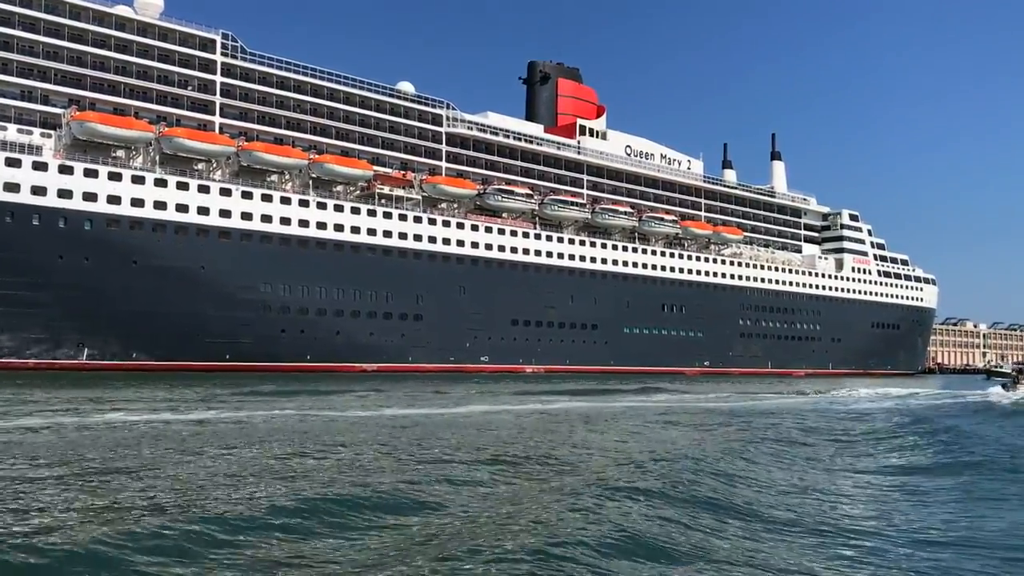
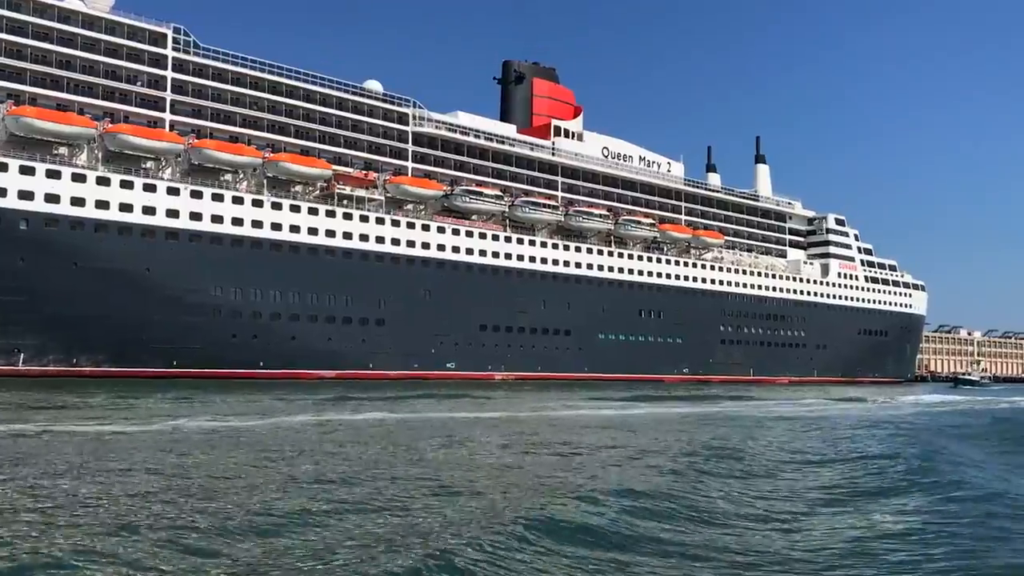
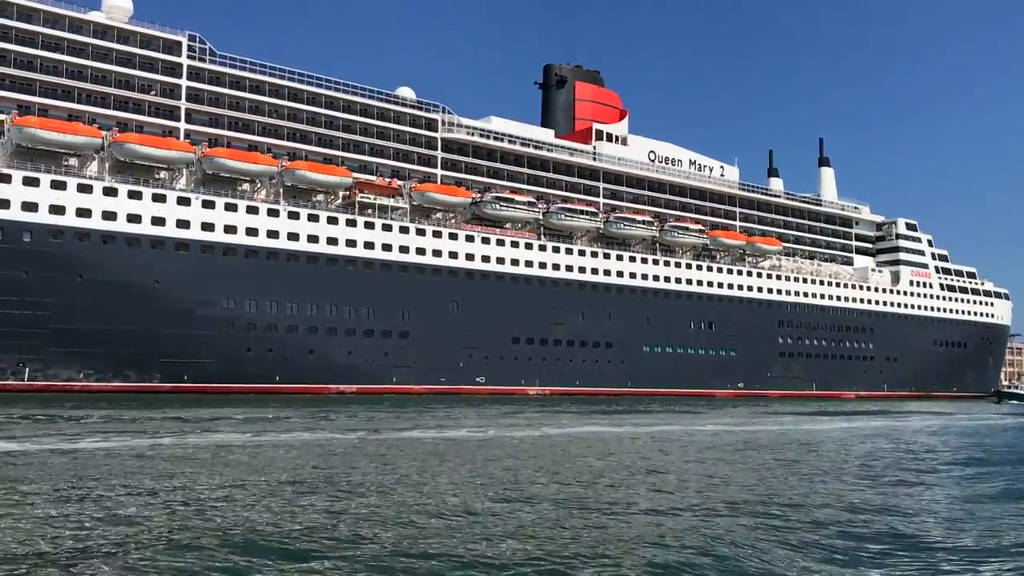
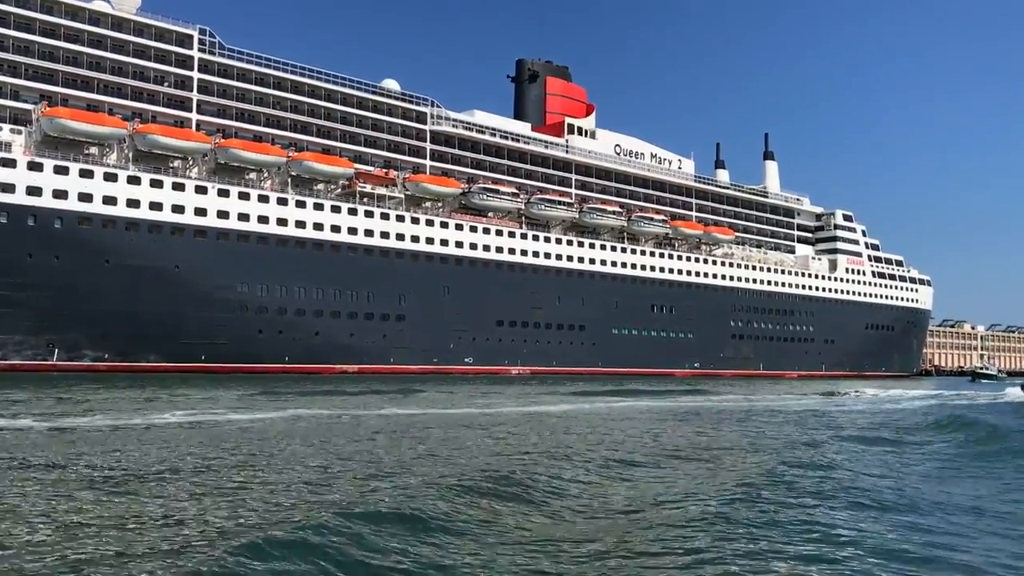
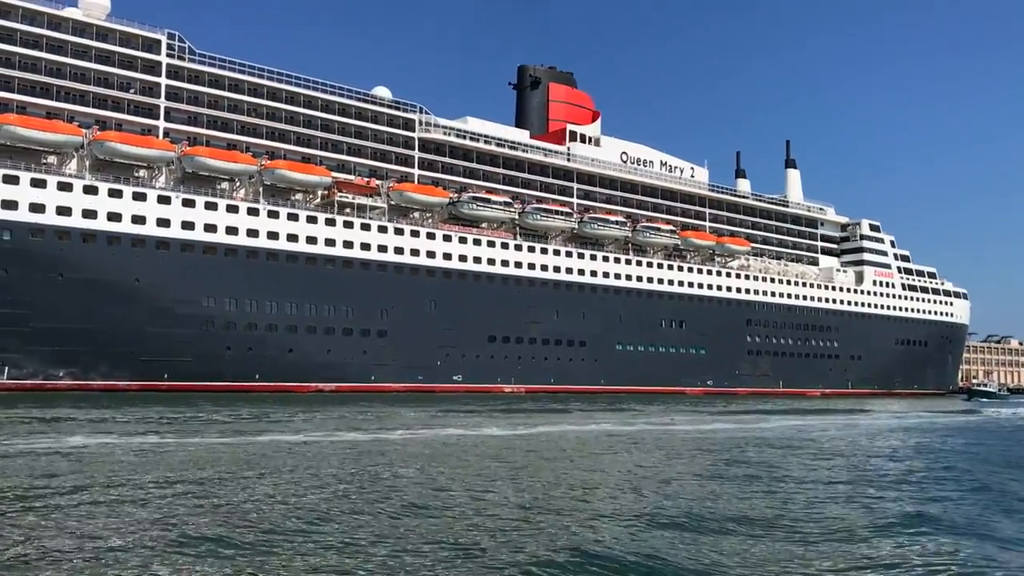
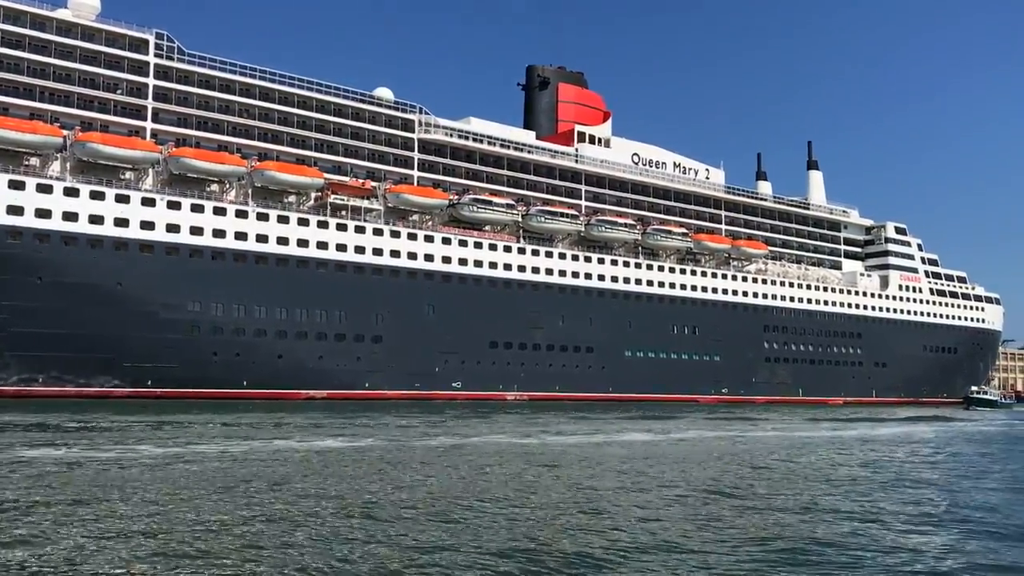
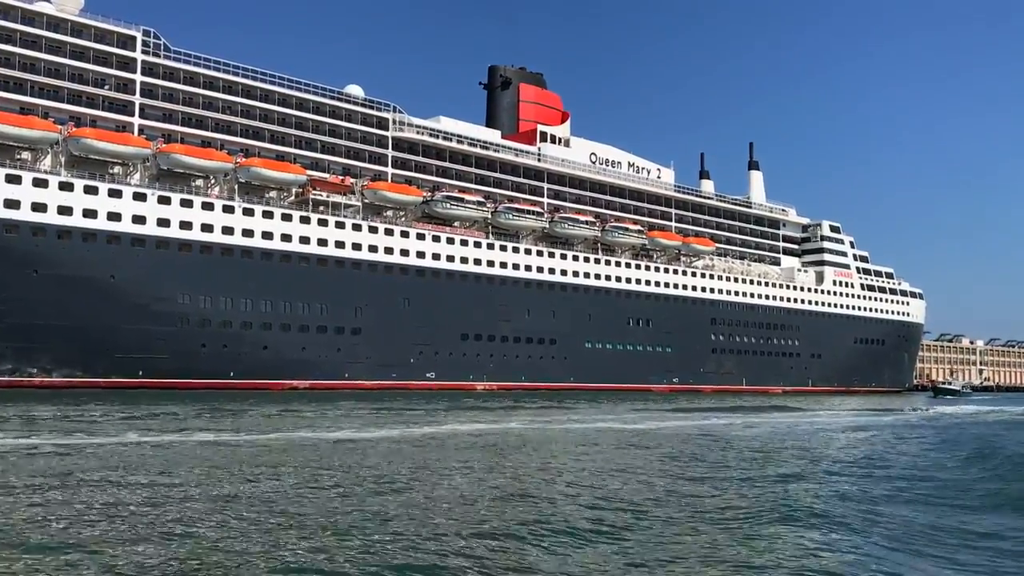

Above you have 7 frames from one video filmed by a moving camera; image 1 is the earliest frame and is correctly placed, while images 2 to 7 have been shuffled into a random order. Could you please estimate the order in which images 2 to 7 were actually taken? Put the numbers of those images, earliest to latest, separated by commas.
4, 2, 7, 5, 3, 6
